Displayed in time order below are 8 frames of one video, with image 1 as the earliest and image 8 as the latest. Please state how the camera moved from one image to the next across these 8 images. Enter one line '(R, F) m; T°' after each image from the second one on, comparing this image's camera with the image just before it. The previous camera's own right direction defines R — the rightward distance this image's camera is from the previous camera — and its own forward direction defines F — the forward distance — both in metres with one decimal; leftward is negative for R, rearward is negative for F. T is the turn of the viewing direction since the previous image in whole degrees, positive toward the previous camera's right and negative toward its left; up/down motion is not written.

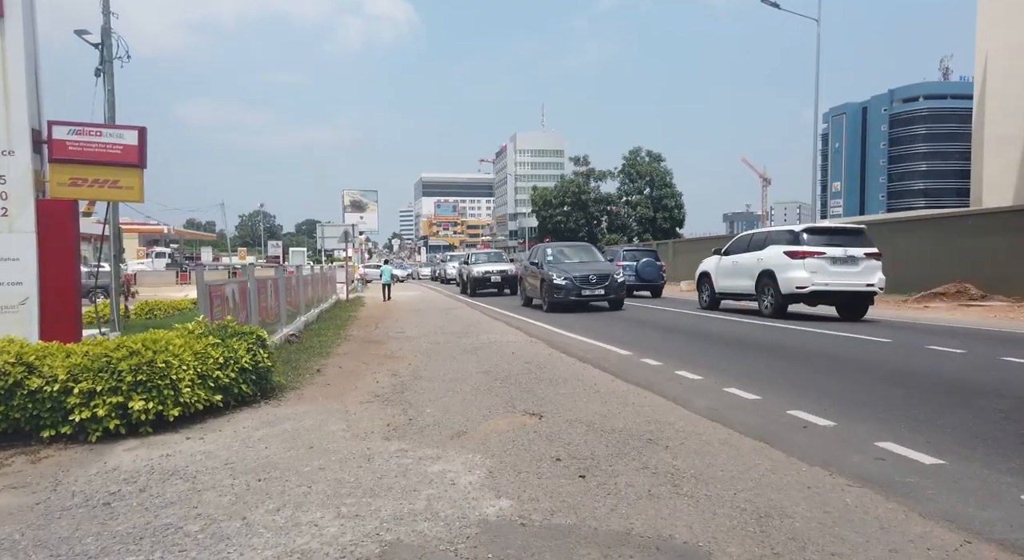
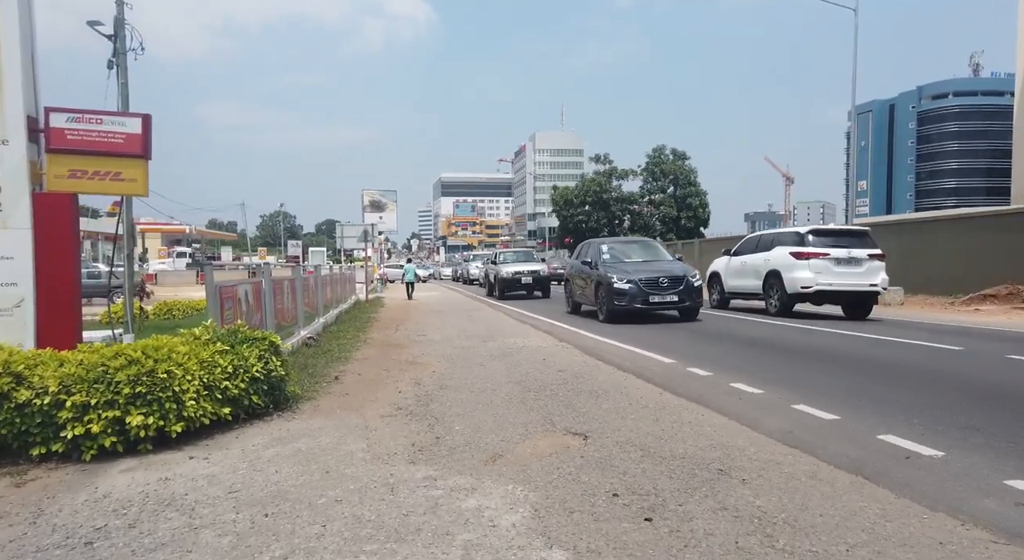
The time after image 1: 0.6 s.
(-0.2, +0.7) m; -2°
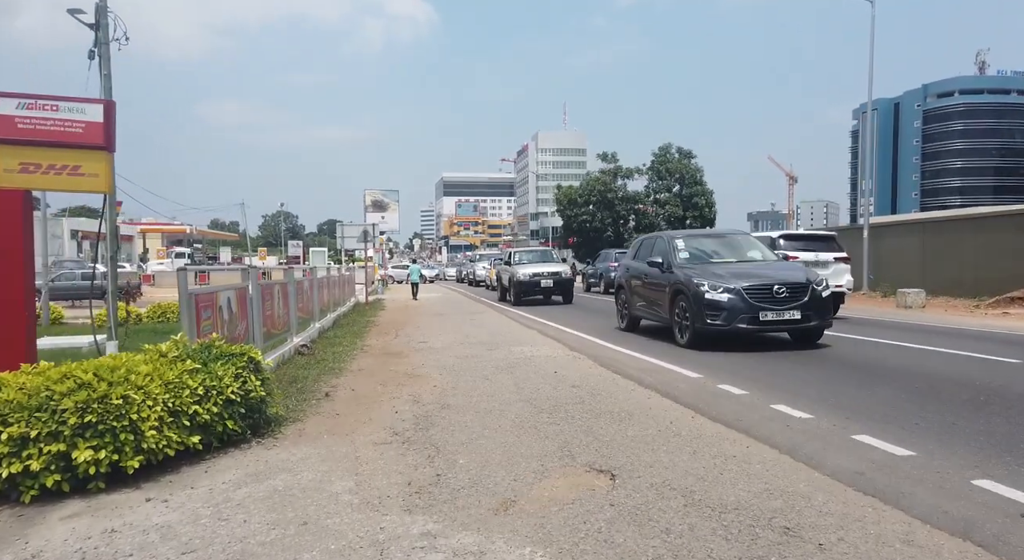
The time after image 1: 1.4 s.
(-0.1, +0.9) m; 0°
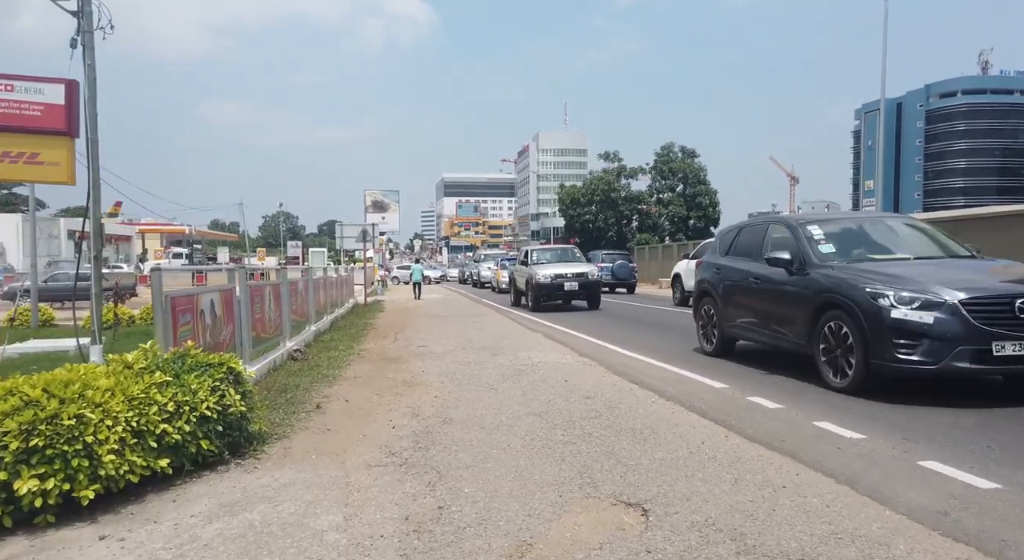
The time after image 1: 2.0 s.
(-0.1, +0.7) m; 0°
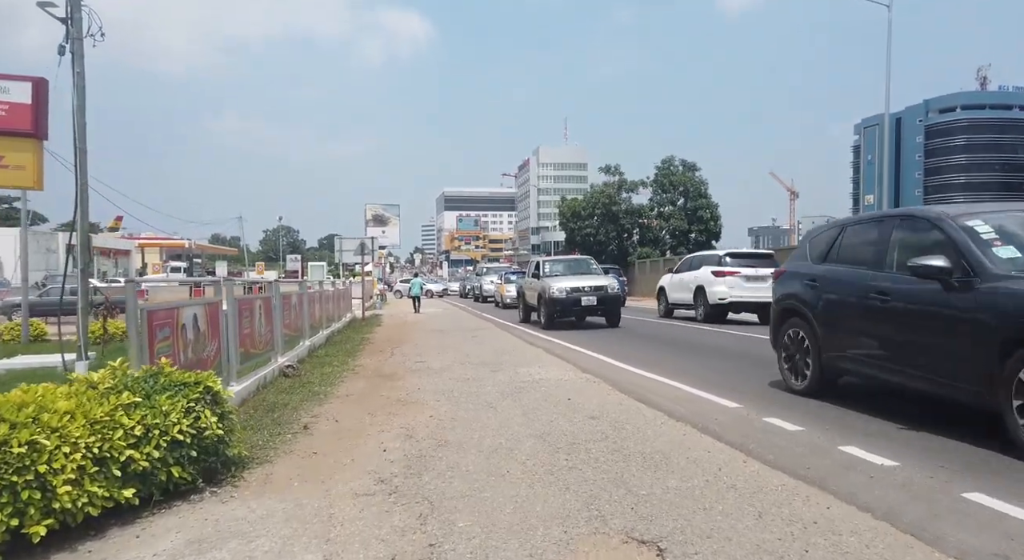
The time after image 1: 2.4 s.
(0.0, +0.4) m; 0°
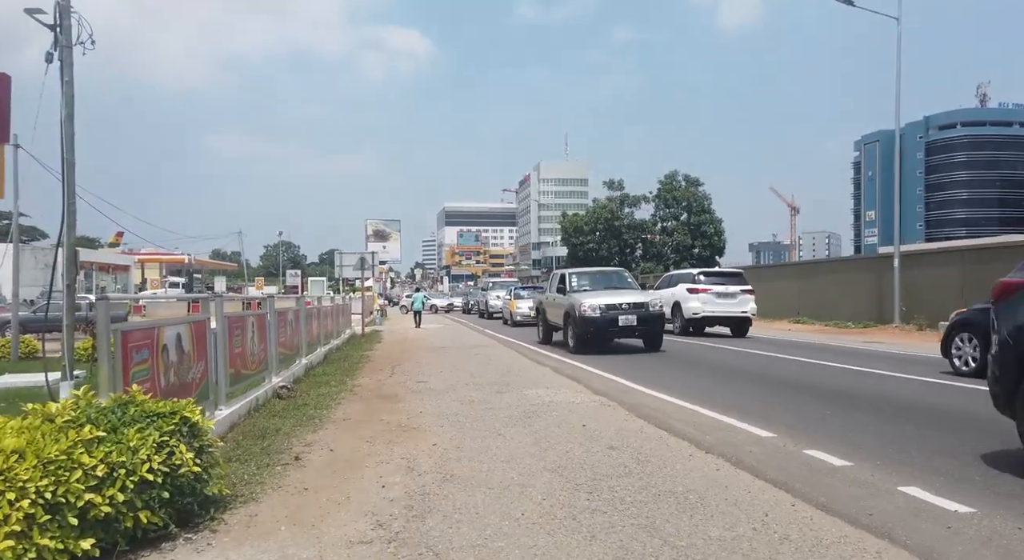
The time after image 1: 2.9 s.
(-0.1, +0.6) m; 0°
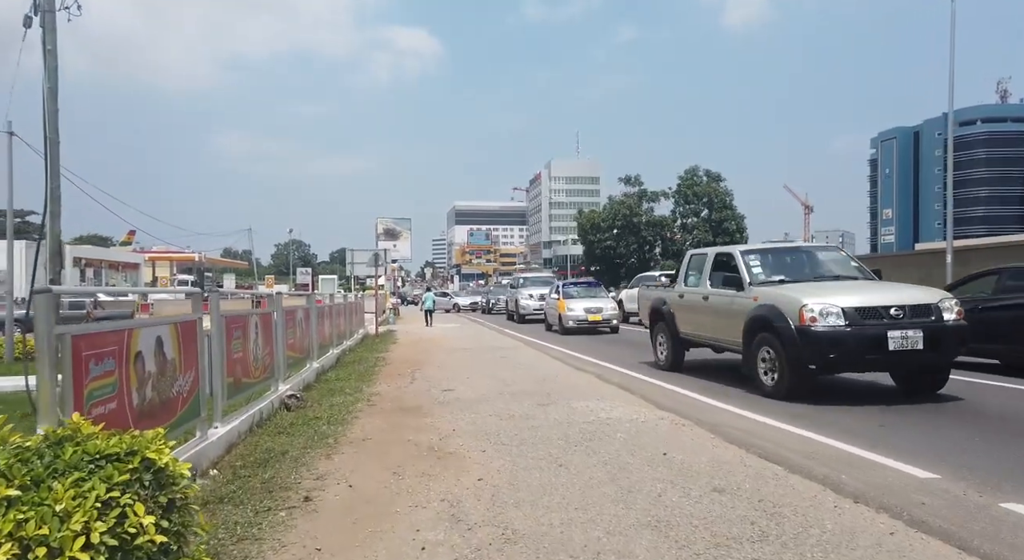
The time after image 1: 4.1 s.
(-0.5, +1.5) m; -1°
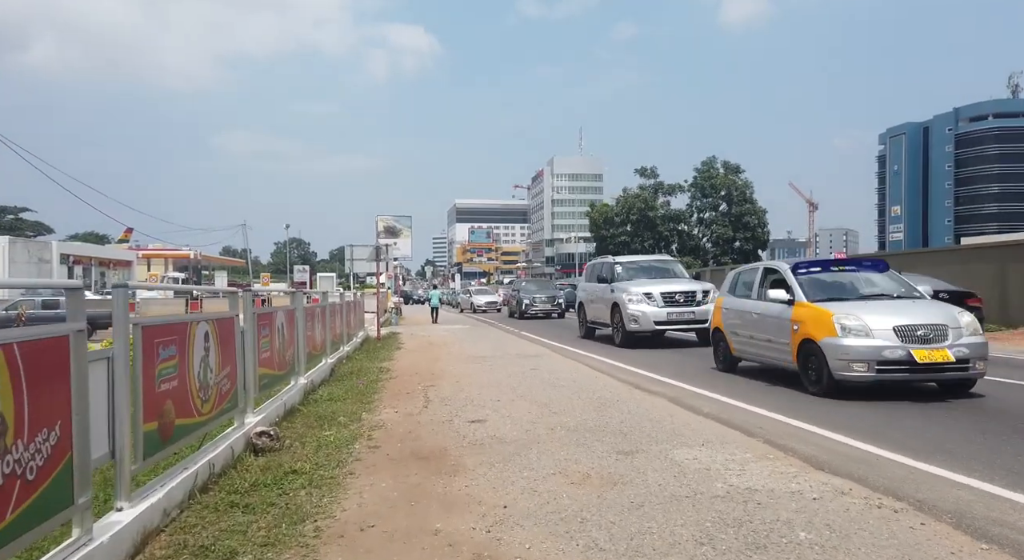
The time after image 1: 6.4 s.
(-0.6, +2.8) m; 0°
